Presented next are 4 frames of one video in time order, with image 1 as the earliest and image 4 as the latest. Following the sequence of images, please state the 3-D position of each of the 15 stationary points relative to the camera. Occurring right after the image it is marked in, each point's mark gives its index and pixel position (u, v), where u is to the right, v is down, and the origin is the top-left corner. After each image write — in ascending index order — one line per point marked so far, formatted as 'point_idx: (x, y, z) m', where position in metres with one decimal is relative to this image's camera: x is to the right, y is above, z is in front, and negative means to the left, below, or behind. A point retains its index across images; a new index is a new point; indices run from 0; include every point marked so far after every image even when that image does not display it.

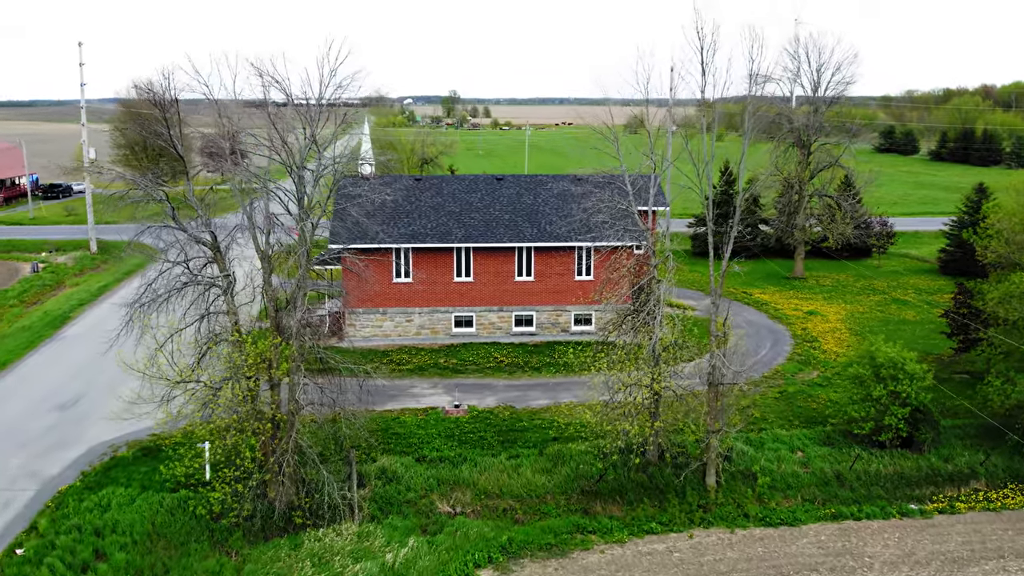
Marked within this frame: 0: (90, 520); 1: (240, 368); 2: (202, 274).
0: (-8.8, -4.8, +18.2) m
1: (-5.7, -1.7, +18.3) m
2: (-6.6, +0.3, +18.8) m
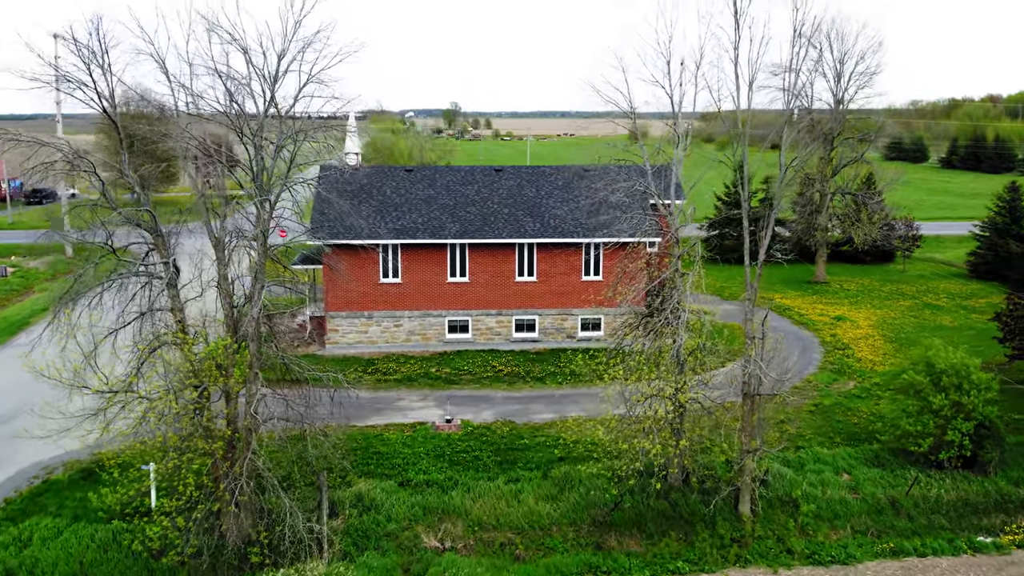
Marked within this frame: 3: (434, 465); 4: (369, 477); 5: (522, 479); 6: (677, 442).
0: (-8.8, -4.7, +15.2) m
1: (-5.7, -1.6, +15.2) m
2: (-6.6, +0.4, +15.8) m
3: (-1.7, -3.8, +19.1) m
4: (-3.0, -4.0, +18.5) m
5: (+0.2, -4.0, +18.5) m
6: (+3.2, -3.0, +17.0) m
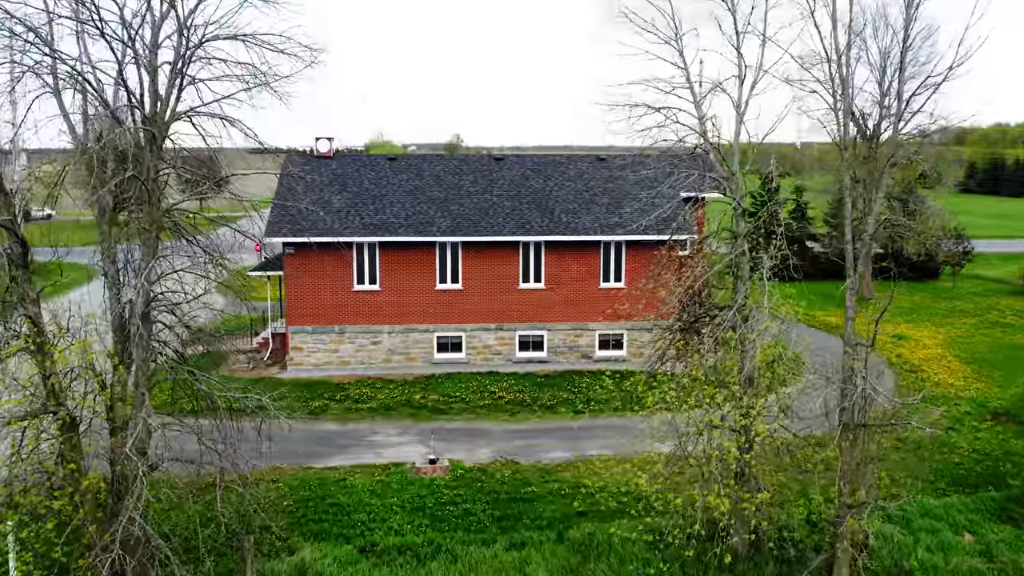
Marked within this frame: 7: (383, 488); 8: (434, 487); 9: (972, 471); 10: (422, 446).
0: (-8.7, -4.4, +10.1) m
1: (-5.7, -1.4, +10.3) m
2: (-6.6, +0.6, +11.0) m
3: (-1.6, -3.8, +14.1) m
4: (-2.9, -3.9, +13.5) m
5: (+0.3, -3.9, +13.5) m
6: (+3.2, -2.8, +12.0) m
7: (-2.2, -3.5, +15.3) m
8: (-1.4, -3.5, +15.4) m
9: (+8.7, -3.4, +16.8) m
10: (-1.8, -3.1, +17.5) m
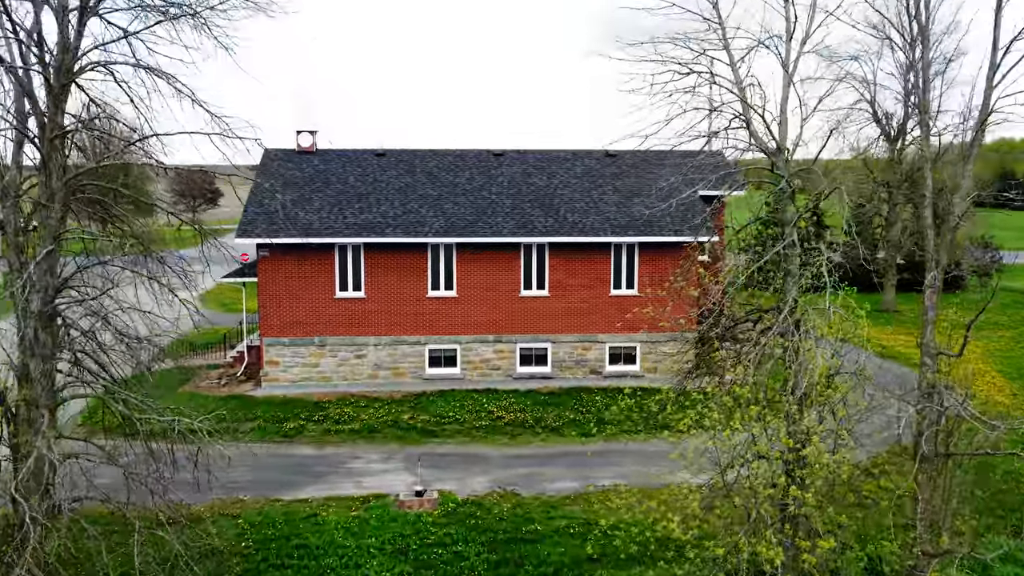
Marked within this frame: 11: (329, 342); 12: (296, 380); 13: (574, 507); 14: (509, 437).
0: (-8.7, -4.4, +7.8) m
1: (-5.7, -1.3, +8.0) m
2: (-6.6, +0.7, +8.7) m
3: (-1.6, -3.8, +11.8) m
4: (-3.0, -3.8, +11.1) m
5: (+0.3, -3.9, +11.1) m
6: (+3.2, -2.7, +9.6) m
7: (-2.2, -3.5, +13.0) m
8: (-1.4, -3.5, +13.0) m
9: (+8.7, -3.5, +14.4) m
10: (-1.8, -3.2, +15.2) m
11: (-4.1, -1.2, +20.0) m
12: (-4.9, -2.1, +20.0) m
13: (+0.9, -3.4, +13.5) m
14: (0.0, -2.8, +17.0) m
